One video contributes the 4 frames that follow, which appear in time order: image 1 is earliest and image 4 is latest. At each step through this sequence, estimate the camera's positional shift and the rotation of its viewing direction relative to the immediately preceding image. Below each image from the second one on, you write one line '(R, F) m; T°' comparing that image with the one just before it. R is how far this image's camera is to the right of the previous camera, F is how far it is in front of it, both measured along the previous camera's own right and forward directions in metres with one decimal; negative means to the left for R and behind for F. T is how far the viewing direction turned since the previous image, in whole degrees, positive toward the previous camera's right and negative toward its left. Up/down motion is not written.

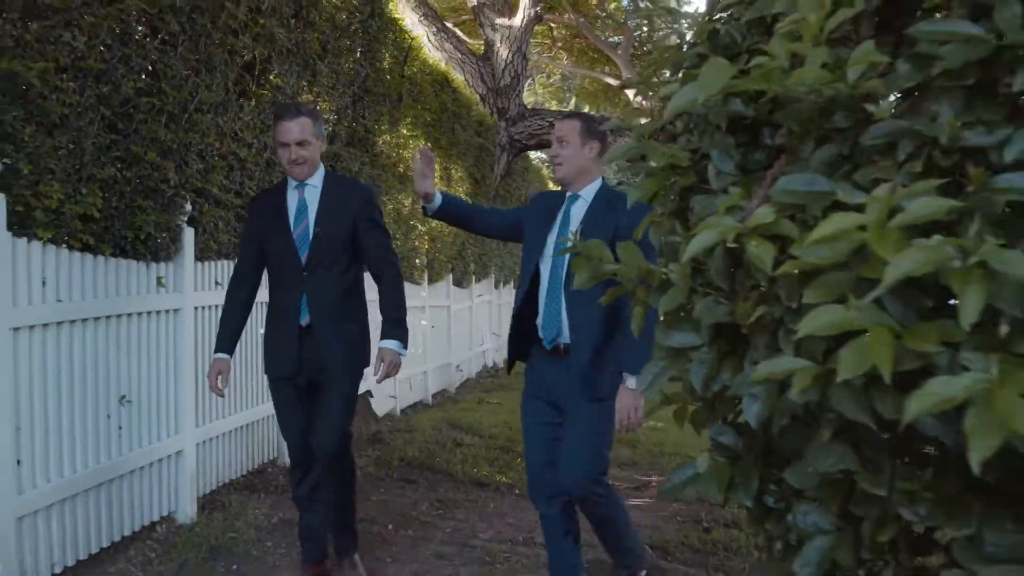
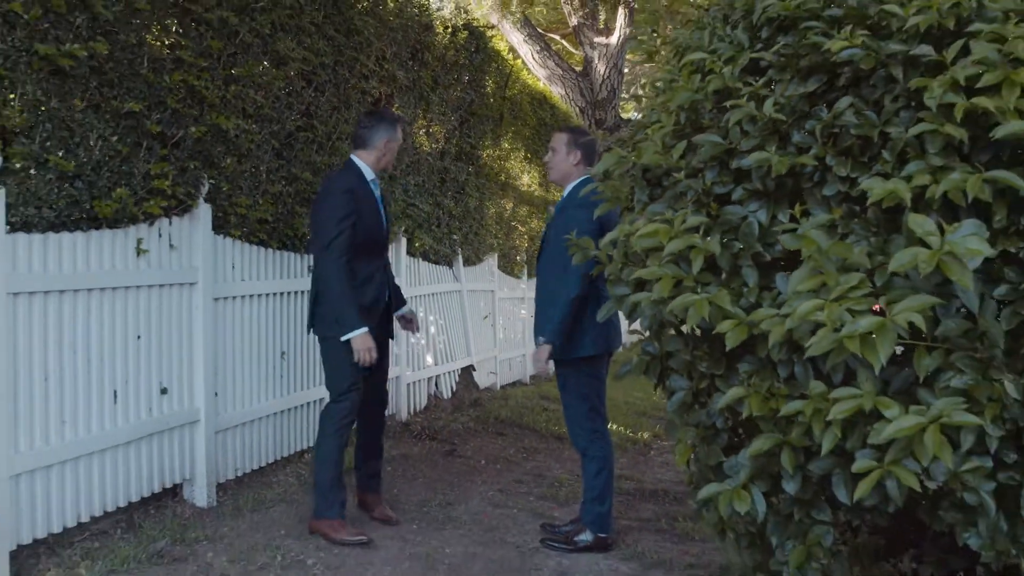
(+0.3, -1.4) m; -5°
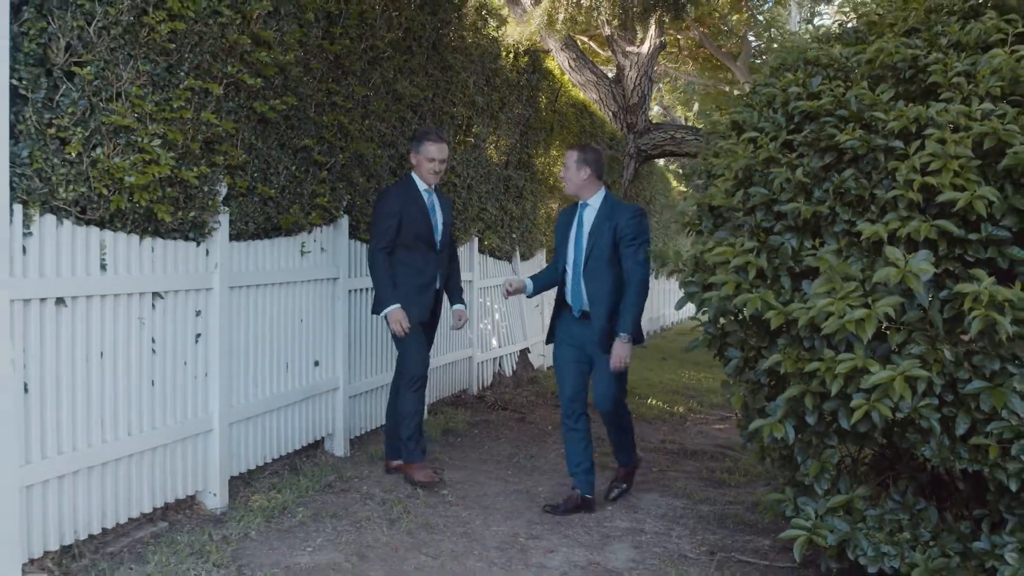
(-0.3, -1.3) m; -1°
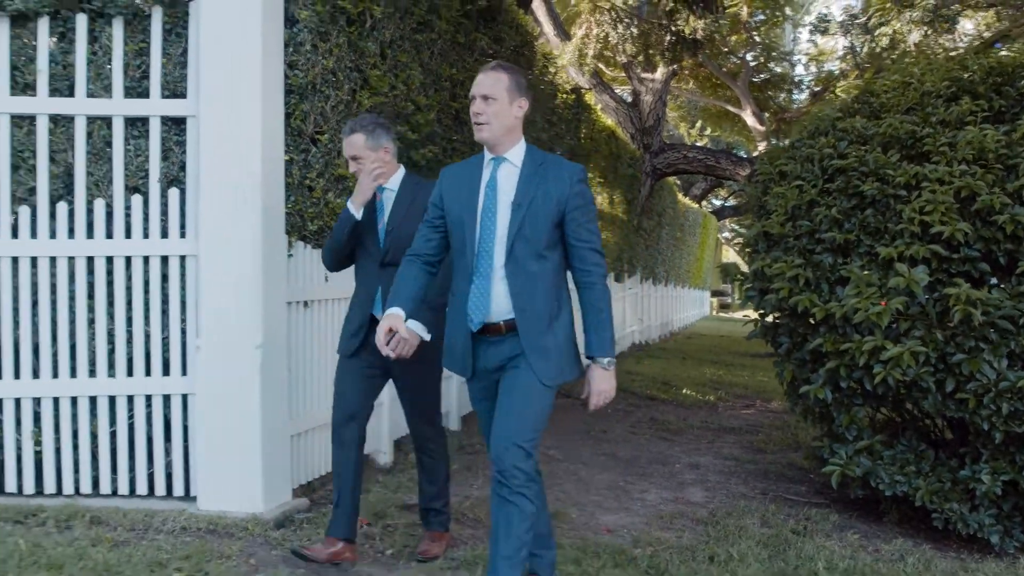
(-0.6, -1.6) m; 0°
